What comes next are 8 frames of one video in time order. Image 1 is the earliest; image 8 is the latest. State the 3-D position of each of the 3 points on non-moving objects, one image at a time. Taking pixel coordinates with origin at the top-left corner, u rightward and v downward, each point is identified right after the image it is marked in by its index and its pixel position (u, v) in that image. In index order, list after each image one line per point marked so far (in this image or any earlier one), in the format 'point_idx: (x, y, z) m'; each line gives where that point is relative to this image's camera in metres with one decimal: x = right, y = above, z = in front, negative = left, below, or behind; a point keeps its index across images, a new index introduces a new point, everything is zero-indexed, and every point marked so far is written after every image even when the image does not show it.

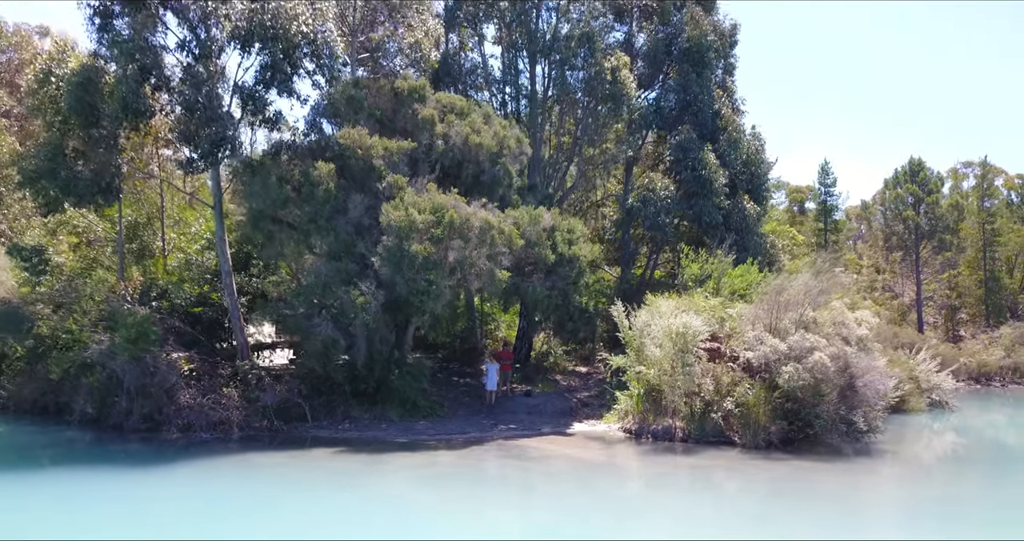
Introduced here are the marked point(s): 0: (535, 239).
0: (+0.5, +0.8, +16.0) m
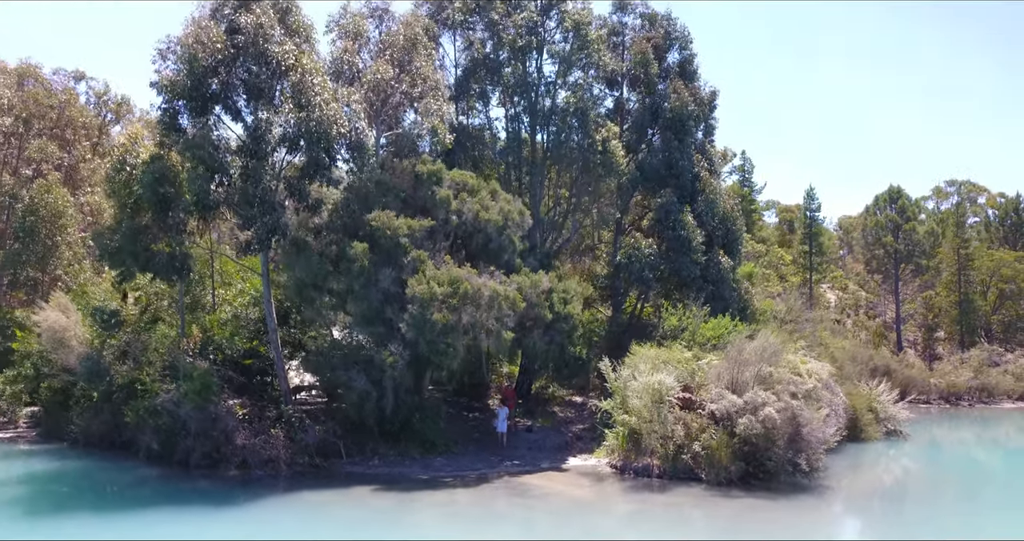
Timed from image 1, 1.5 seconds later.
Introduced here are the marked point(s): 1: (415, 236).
0: (+0.6, -0.7, +18.8) m
1: (-2.4, +0.9, +18.7) m
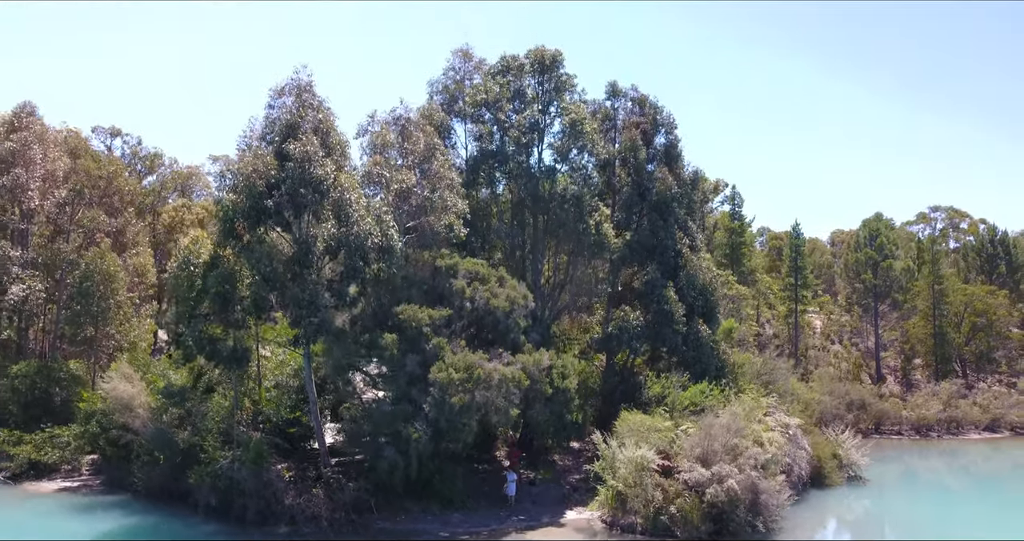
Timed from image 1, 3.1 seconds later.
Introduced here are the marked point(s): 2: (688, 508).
0: (+0.8, -3.2, +22.1) m
1: (-2.3, -1.6, +21.9) m
2: (+4.6, -6.3, +20.0) m
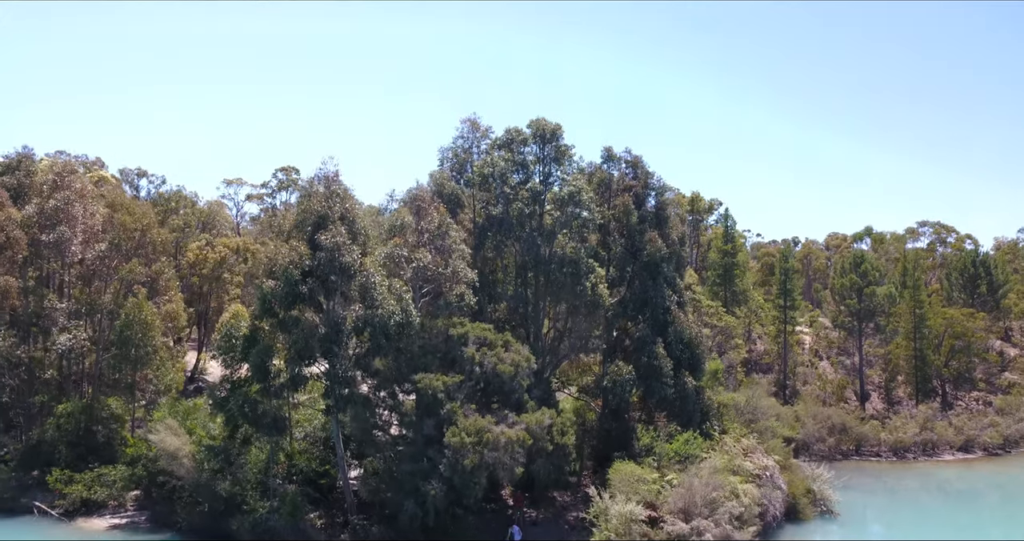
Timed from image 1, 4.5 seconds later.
0: (+0.9, -5.5, +25.0) m
1: (-2.1, -3.9, +24.8) m
2: (+4.8, -8.8, +22.9) m
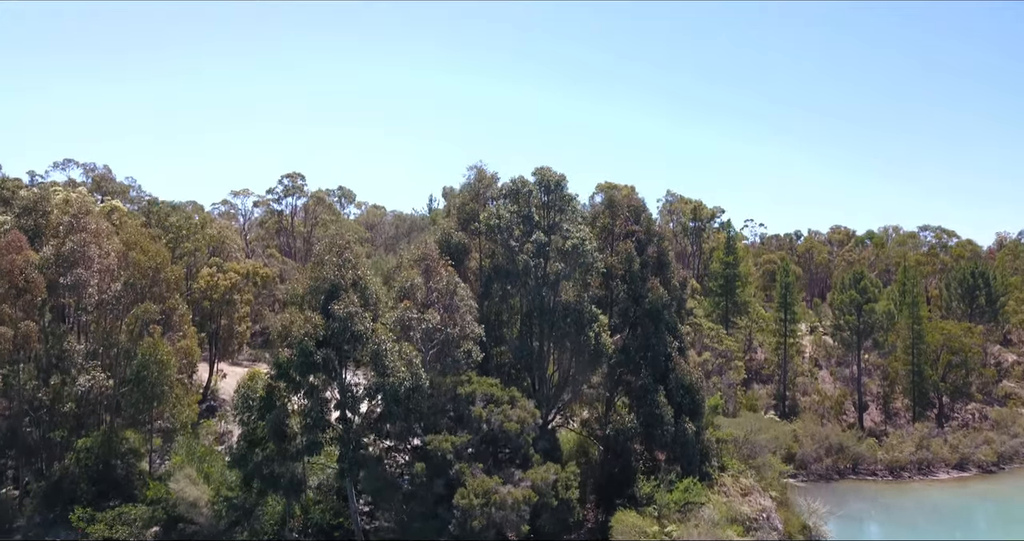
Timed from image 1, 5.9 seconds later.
0: (+1.1, -7.8, +26.1) m
1: (-1.9, -6.2, +25.8) m
2: (+5.0, -11.0, +24.1) m
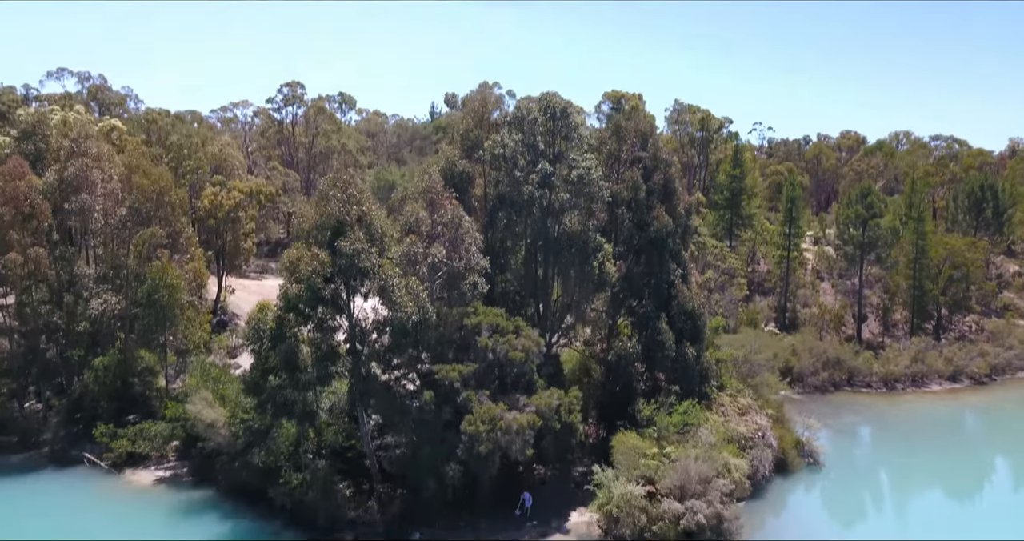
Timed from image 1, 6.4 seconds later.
0: (+1.3, -5.4, +27.1) m
1: (-1.7, -3.8, +26.6) m
2: (+5.2, -8.9, +25.5) m
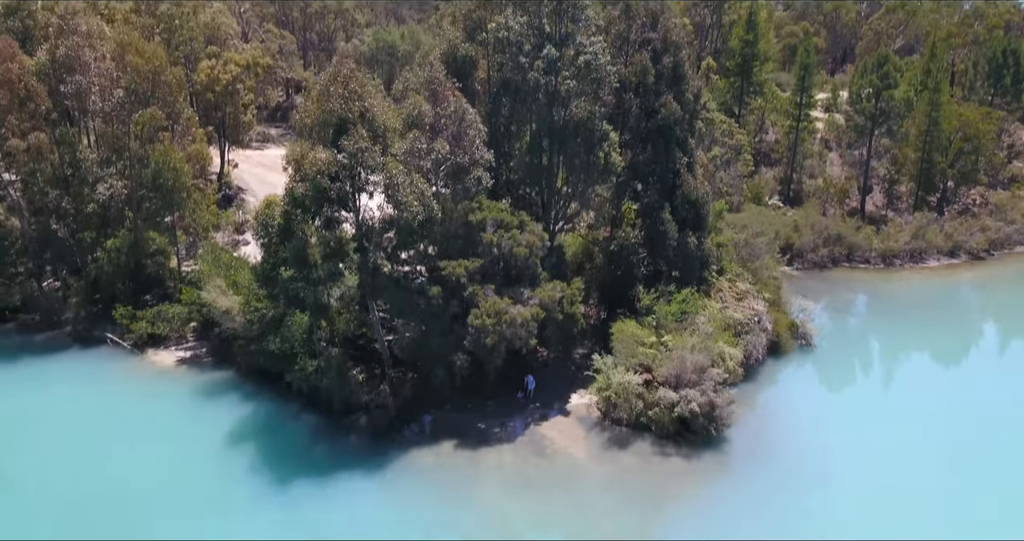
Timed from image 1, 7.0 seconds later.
0: (+1.5, -1.5, +28.0) m
1: (-1.6, -0.1, +27.3) m
2: (+5.3, -5.3, +27.1) m
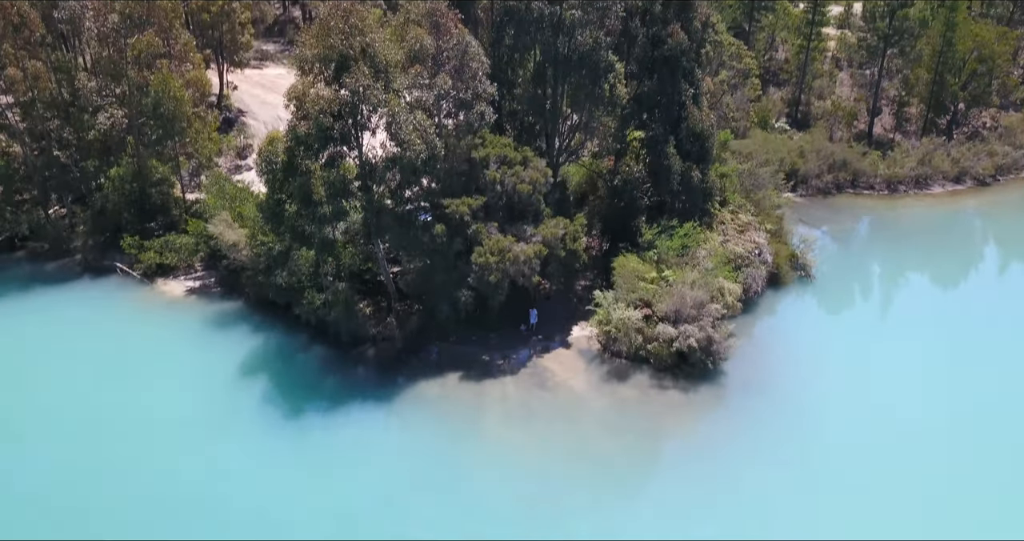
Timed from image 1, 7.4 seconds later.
0: (+1.6, +0.9, +28.3) m
1: (-1.4, +2.2, +27.5) m
2: (+5.4, -3.0, +27.9) m
